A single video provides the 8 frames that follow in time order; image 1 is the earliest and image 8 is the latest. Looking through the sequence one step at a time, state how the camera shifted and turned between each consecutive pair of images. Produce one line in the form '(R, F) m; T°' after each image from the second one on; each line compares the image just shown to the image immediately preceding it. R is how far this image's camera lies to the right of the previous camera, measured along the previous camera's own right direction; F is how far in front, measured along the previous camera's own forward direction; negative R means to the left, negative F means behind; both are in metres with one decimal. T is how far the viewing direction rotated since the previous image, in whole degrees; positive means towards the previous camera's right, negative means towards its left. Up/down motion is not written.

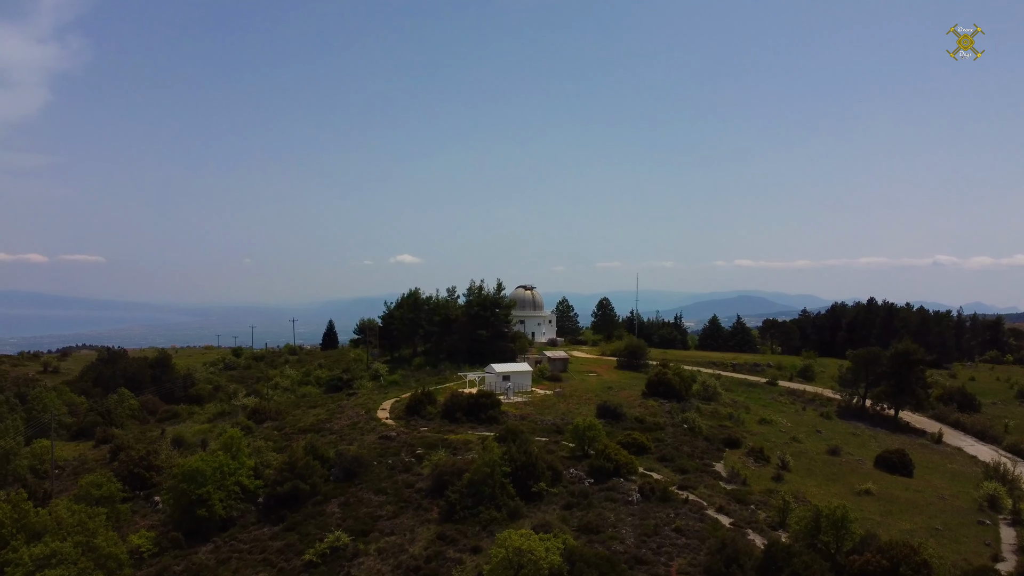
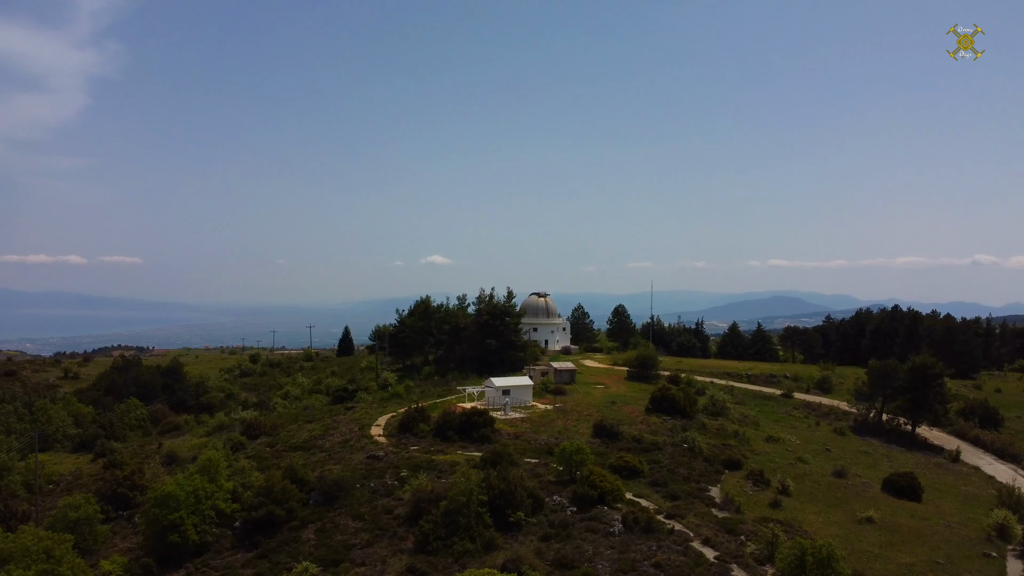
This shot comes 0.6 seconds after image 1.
(+1.4, +0.5) m; -2°
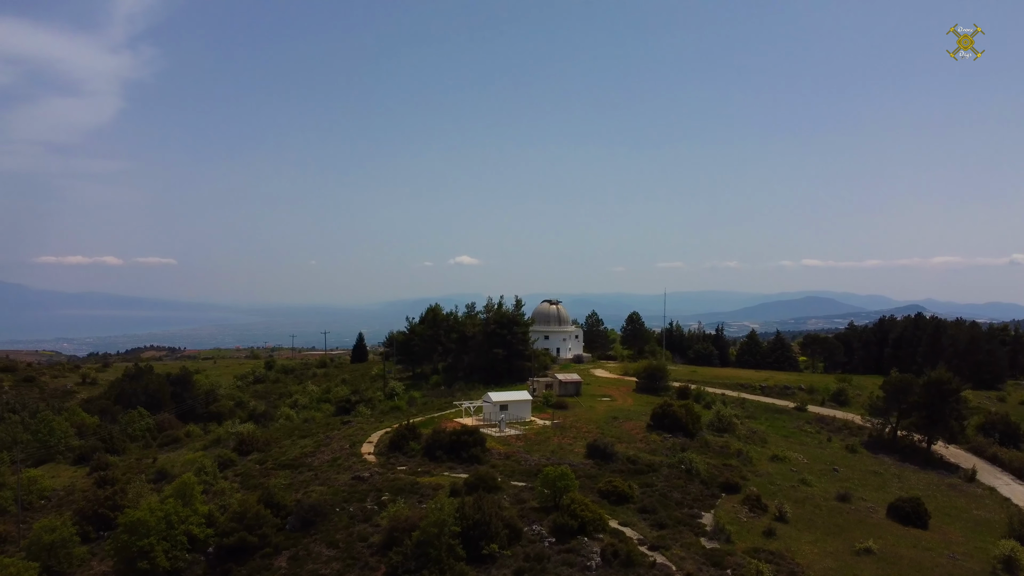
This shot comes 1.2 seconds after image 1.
(+1.4, +0.5) m; -2°
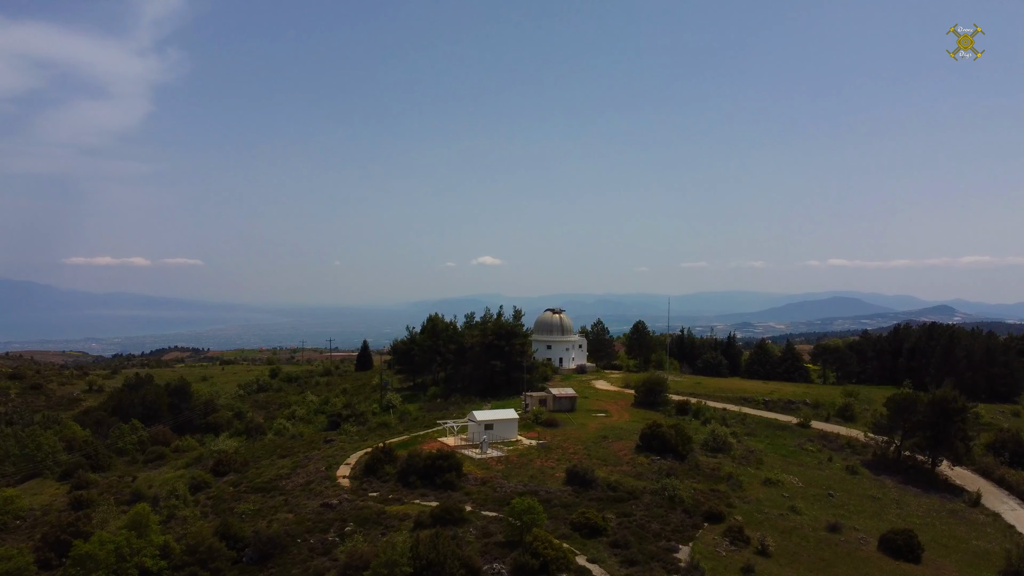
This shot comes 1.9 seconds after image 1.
(+1.7, +0.7) m; -2°
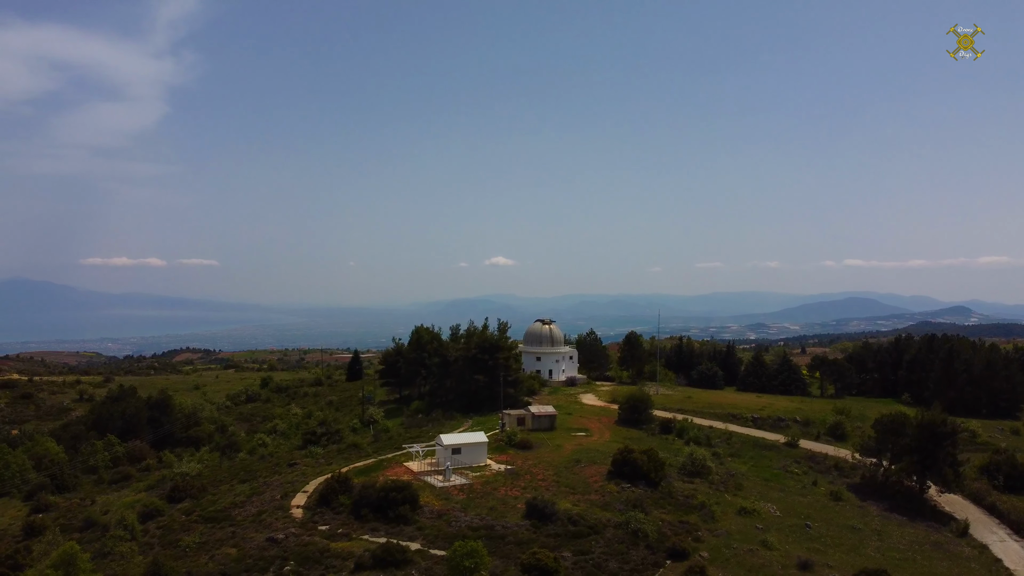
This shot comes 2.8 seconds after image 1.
(+2.0, +0.9) m; -1°
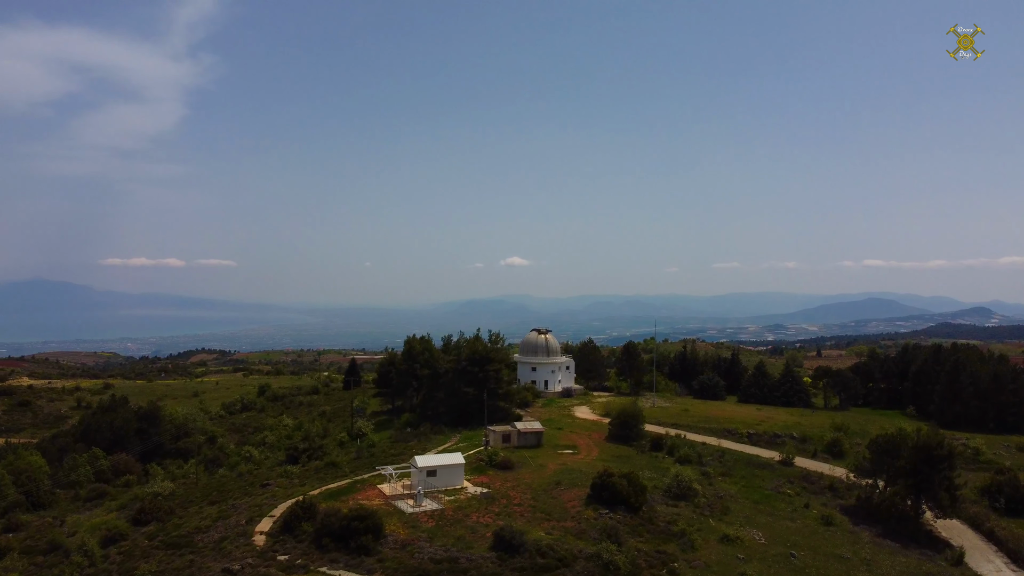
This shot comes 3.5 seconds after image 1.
(+1.7, +0.8) m; -1°
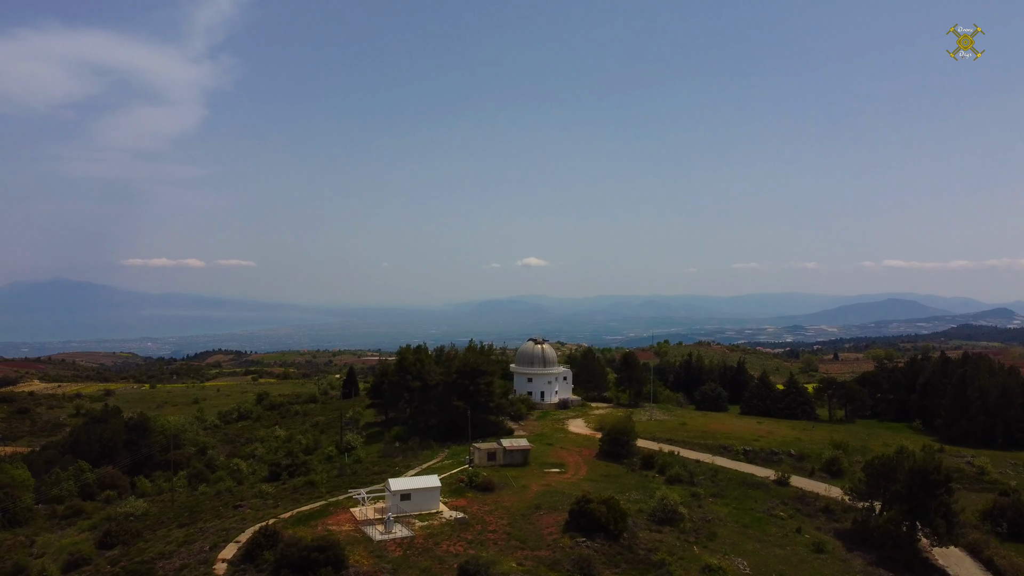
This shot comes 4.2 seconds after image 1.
(+1.7, +0.8) m; -1°
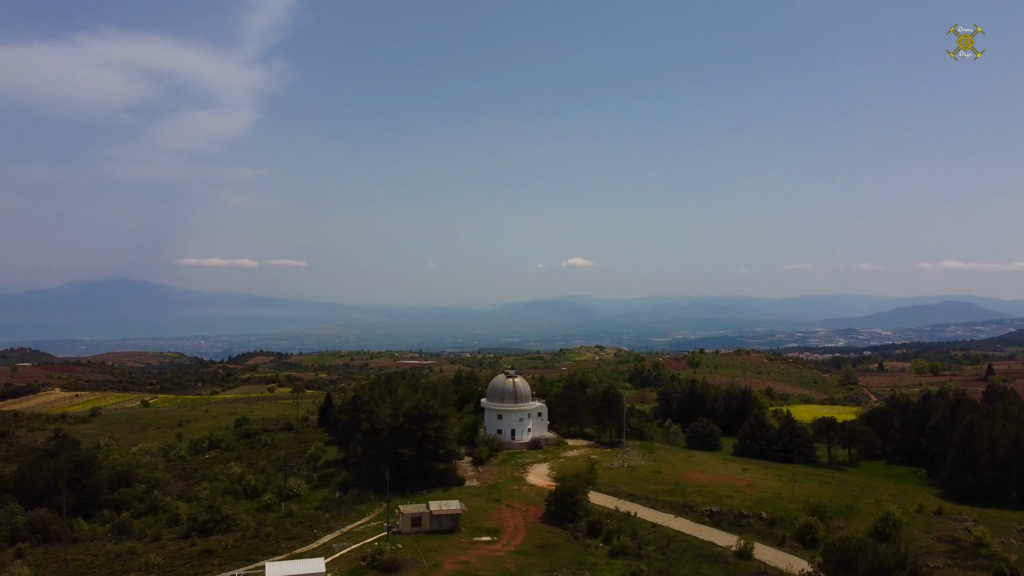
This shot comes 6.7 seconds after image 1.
(+6.3, +3.2) m; -3°
